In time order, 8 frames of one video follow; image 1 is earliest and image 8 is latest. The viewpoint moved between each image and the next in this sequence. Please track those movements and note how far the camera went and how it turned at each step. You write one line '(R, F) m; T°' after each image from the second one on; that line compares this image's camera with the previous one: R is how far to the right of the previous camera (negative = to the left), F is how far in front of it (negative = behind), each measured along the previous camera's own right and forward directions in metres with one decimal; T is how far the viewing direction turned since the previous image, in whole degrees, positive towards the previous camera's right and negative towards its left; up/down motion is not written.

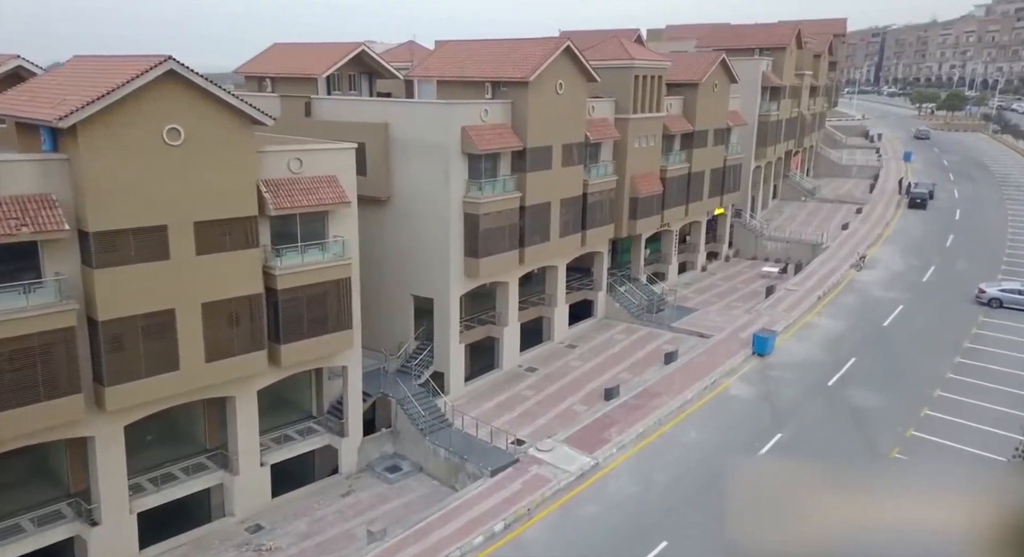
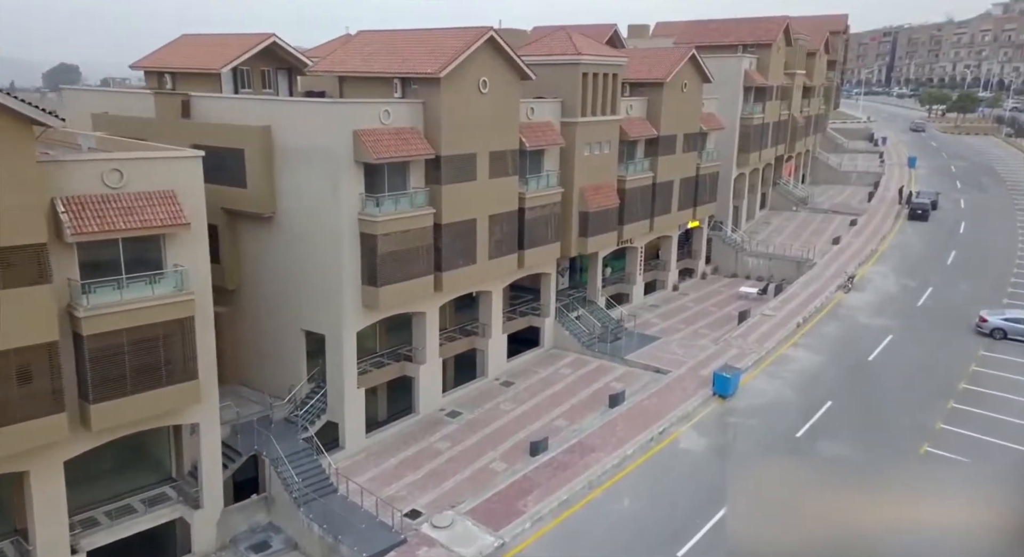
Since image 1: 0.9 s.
(+3.3, +5.2) m; -1°
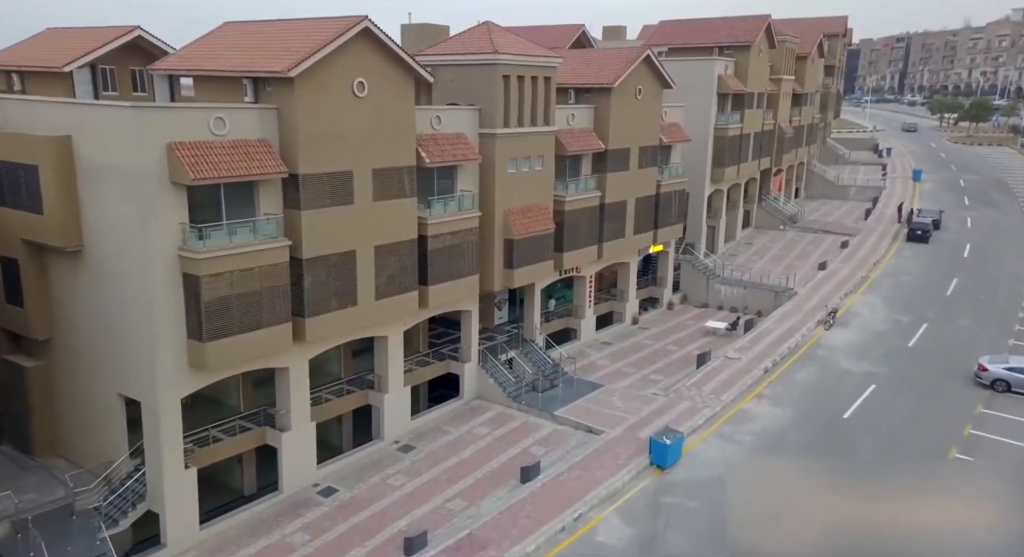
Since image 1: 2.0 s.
(+3.7, +5.8) m; -1°
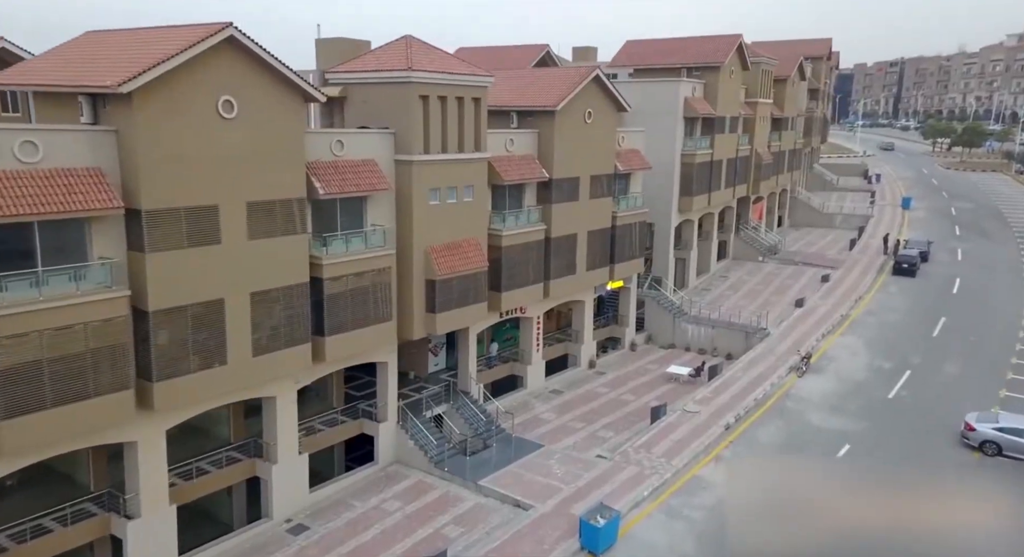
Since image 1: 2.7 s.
(+2.5, +4.0) m; 0°
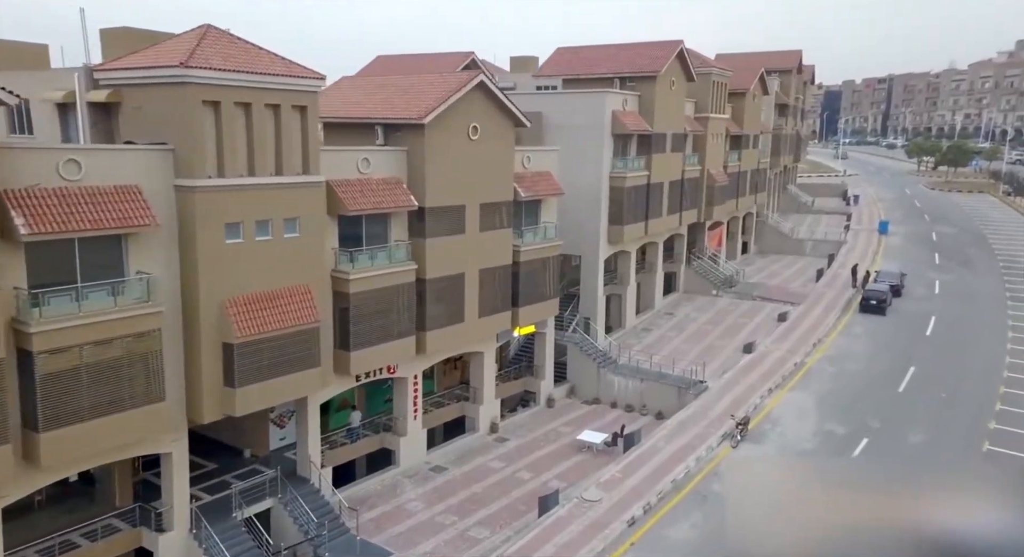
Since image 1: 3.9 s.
(+4.3, +6.7) m; 0°
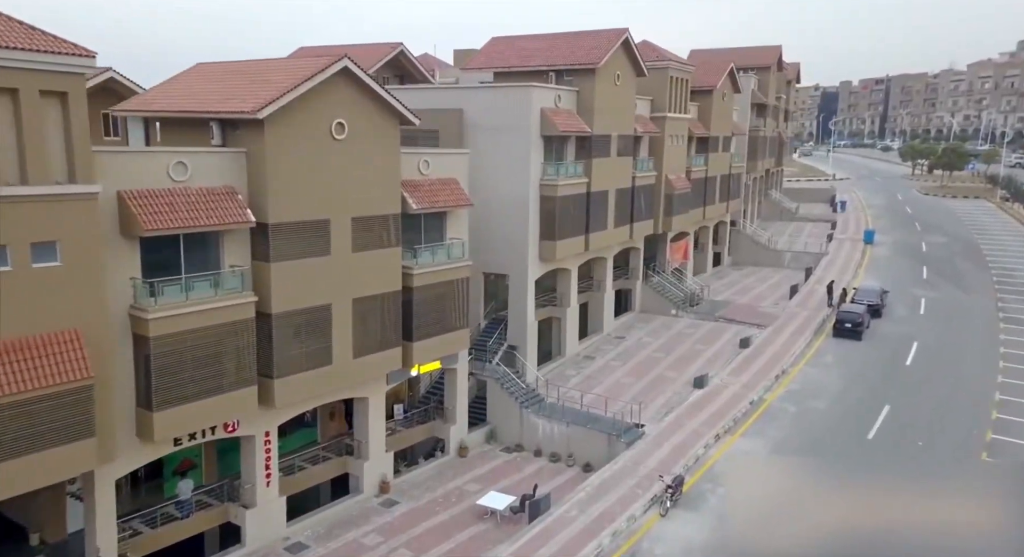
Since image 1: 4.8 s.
(+3.6, +5.7) m; 0°
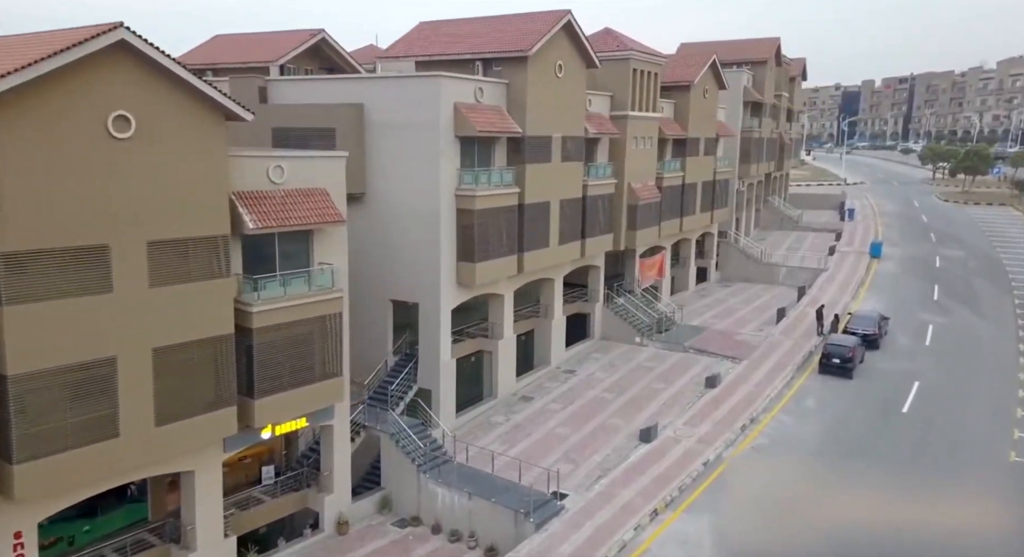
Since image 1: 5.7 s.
(+4.0, +6.2) m; -1°
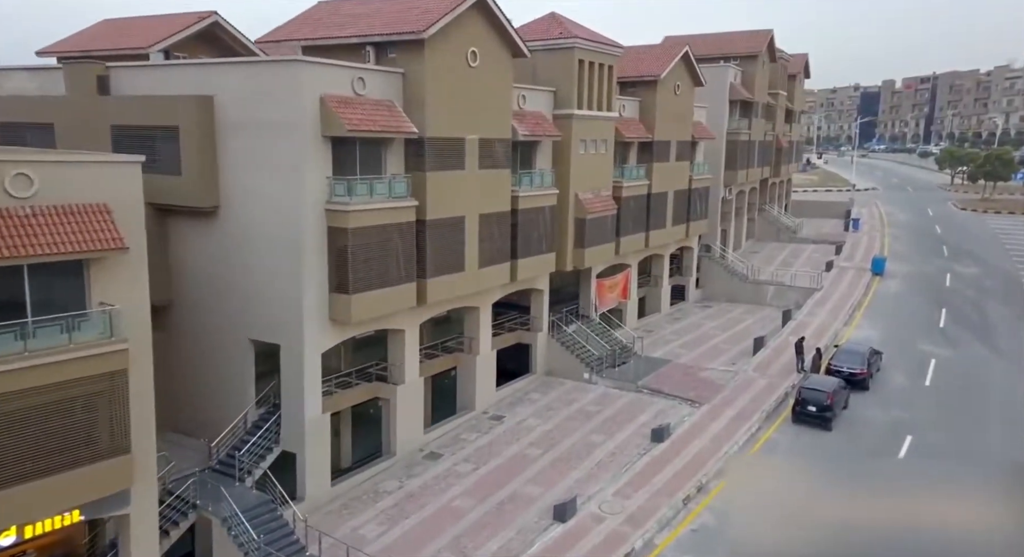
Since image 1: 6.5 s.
(+3.9, +6.0) m; -1°
